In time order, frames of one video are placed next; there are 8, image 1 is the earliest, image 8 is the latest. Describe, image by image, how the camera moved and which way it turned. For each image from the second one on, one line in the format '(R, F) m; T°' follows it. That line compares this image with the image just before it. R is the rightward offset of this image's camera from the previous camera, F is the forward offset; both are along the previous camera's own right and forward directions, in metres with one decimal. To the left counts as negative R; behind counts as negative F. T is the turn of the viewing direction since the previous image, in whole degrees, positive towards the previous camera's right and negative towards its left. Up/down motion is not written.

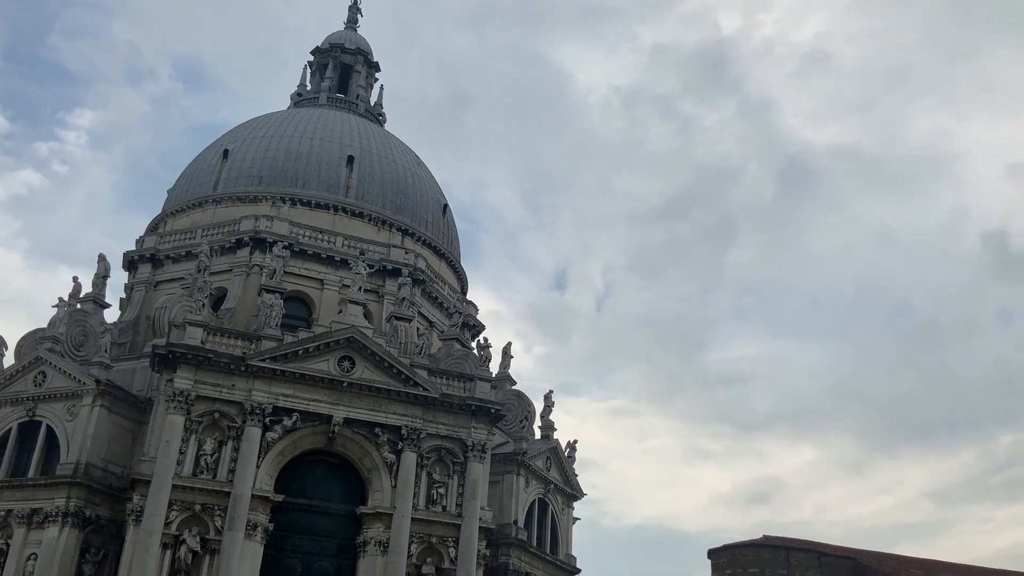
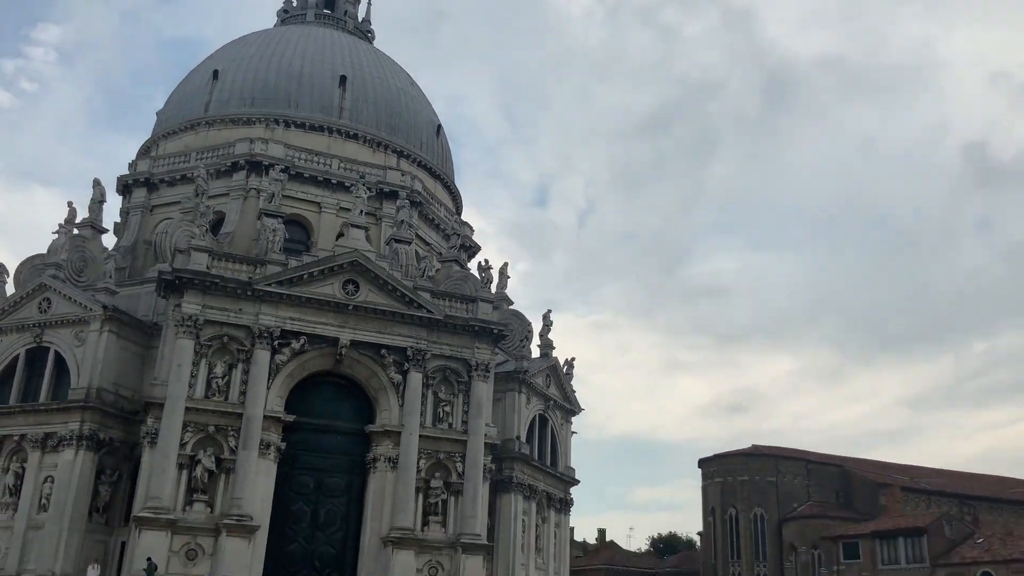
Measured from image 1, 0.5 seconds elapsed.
(-0.9, -0.4) m; +1°
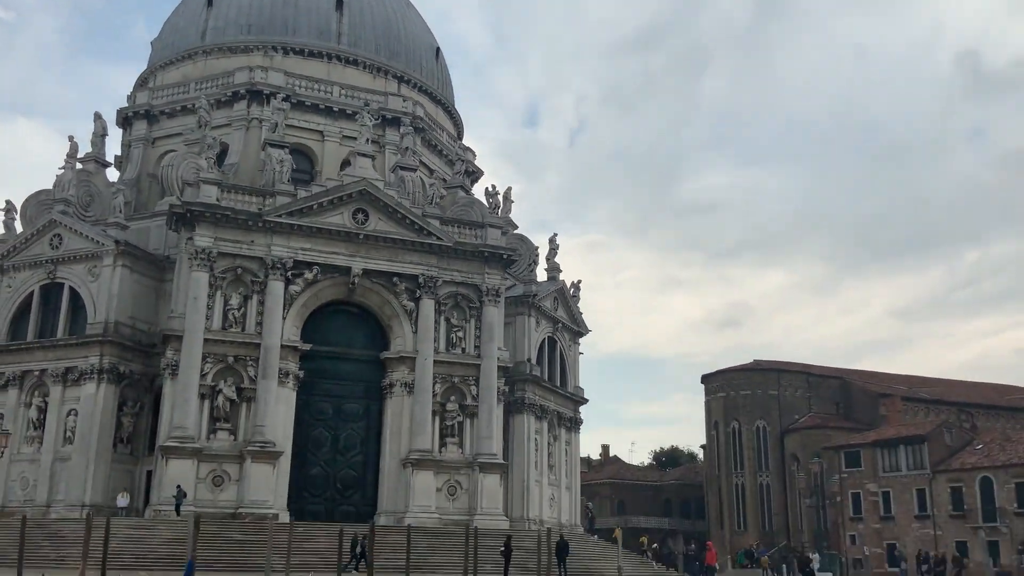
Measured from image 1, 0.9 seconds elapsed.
(-0.7, -0.3) m; 0°
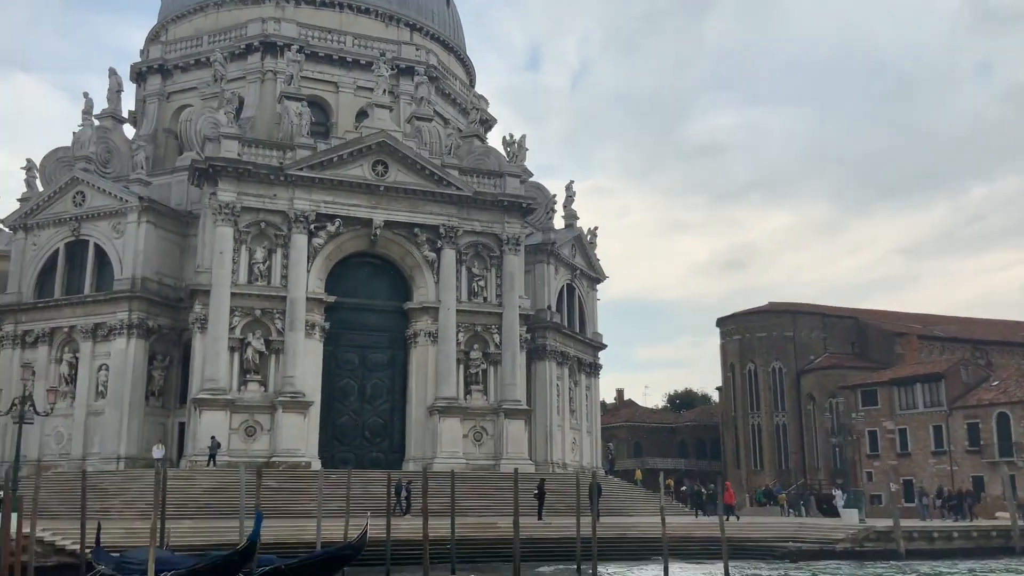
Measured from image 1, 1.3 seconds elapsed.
(-0.6, -0.3) m; 0°
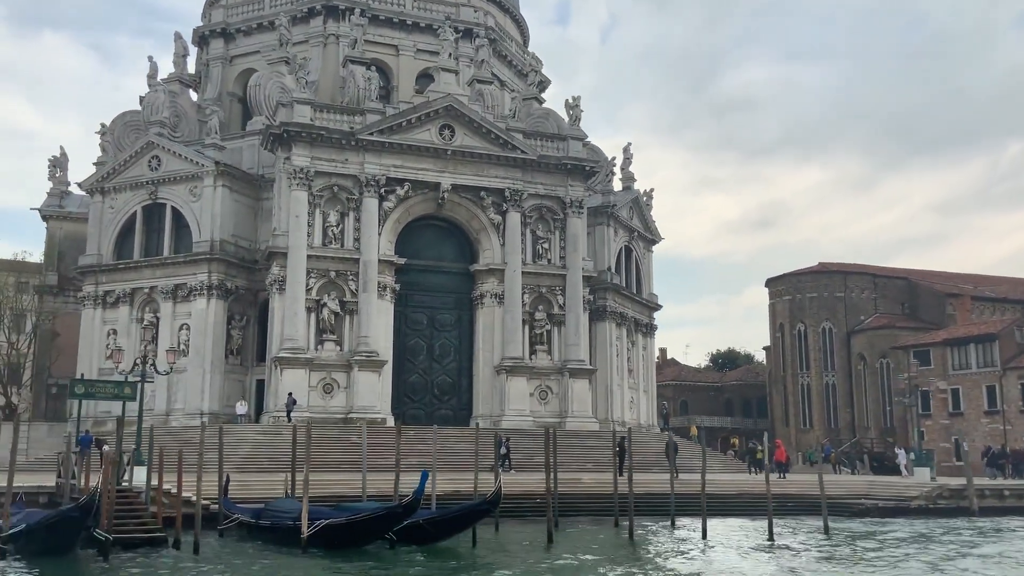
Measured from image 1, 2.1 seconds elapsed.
(-1.5, -0.9) m; -1°
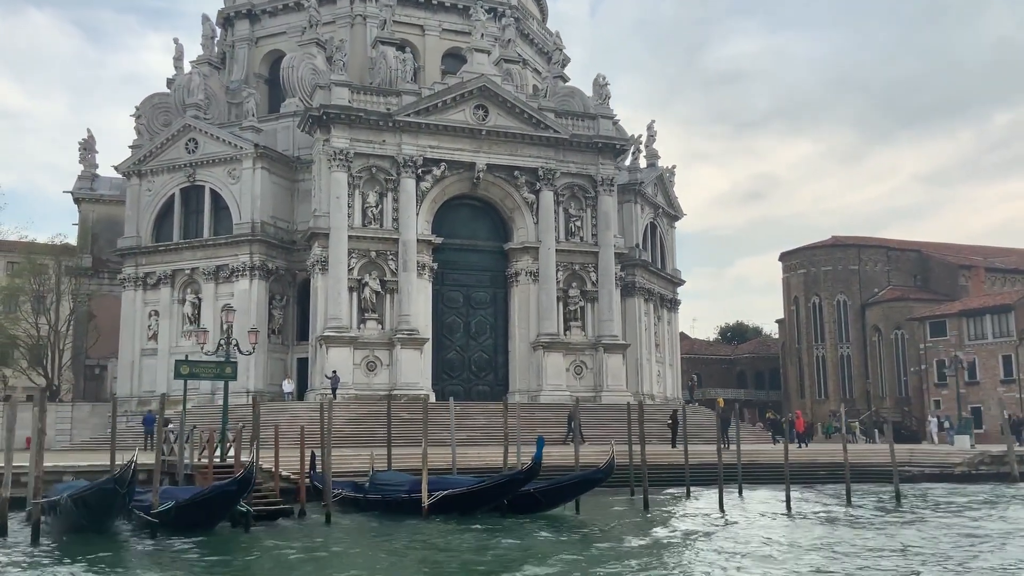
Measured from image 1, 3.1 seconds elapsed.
(-1.8, -0.7) m; +1°
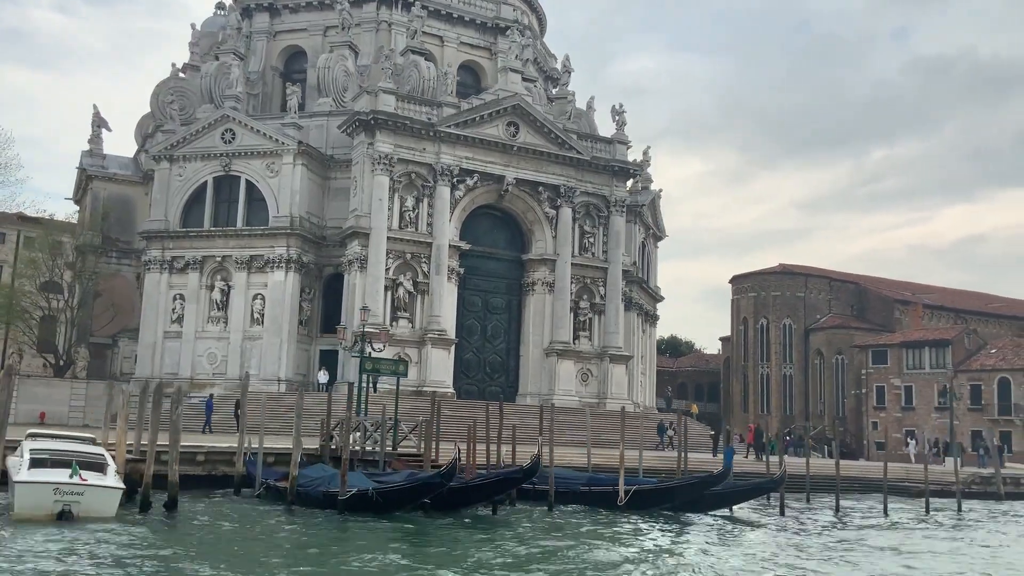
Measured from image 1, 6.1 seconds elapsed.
(-5.8, -2.0) m; +7°
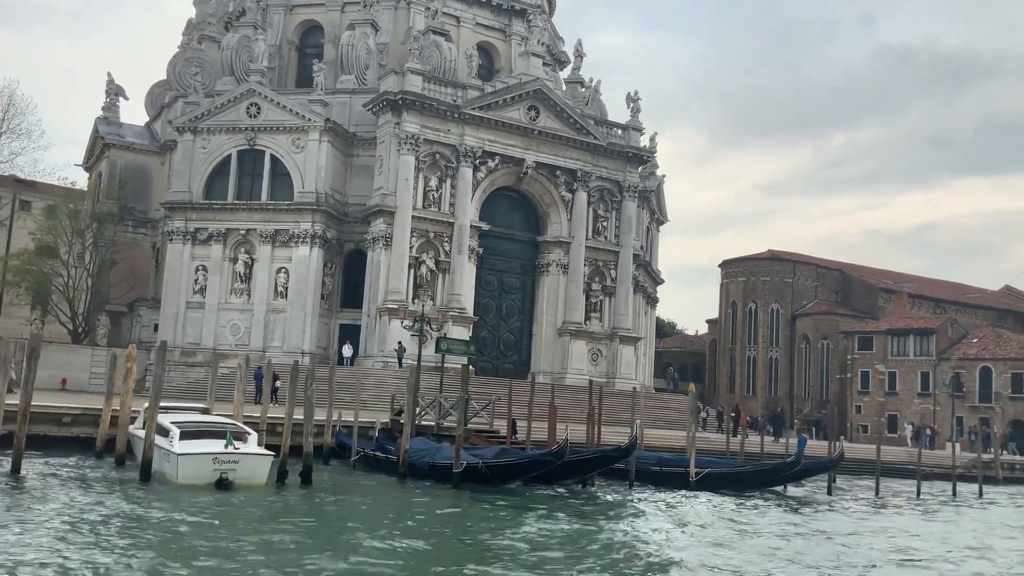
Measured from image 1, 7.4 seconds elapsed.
(-2.4, -1.0) m; +2°
